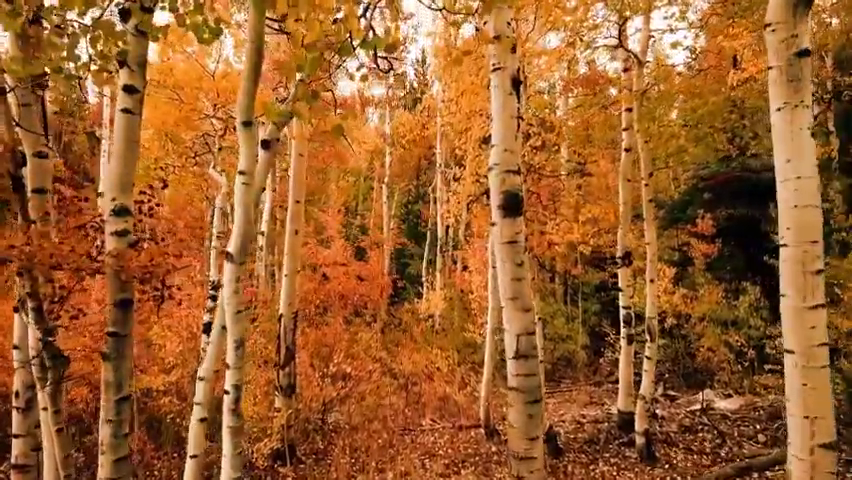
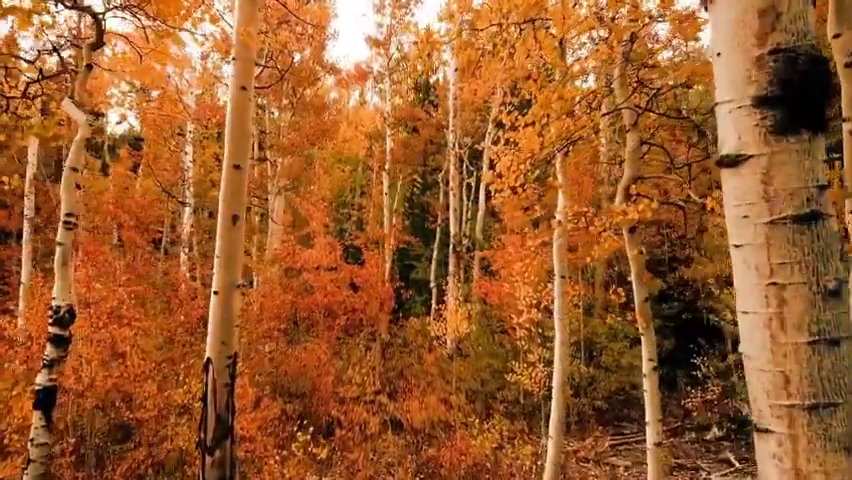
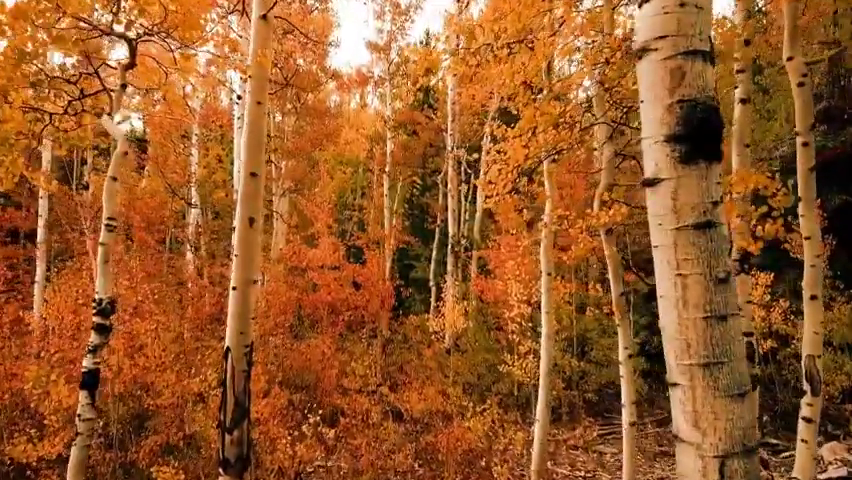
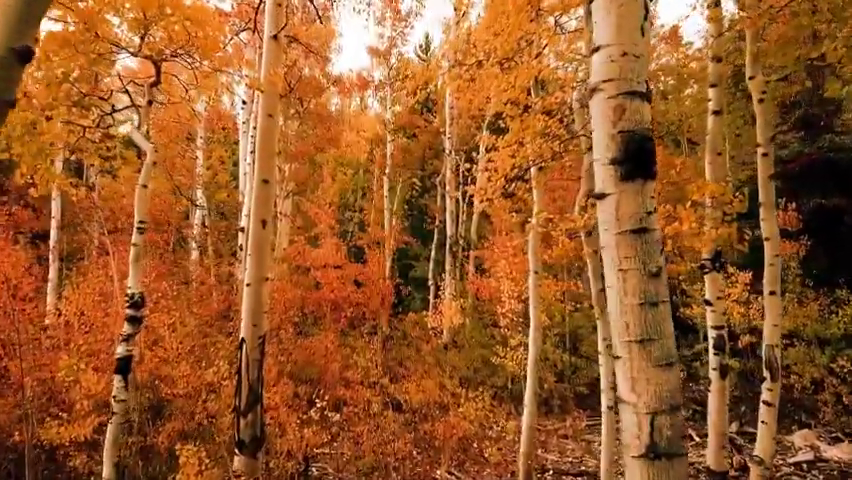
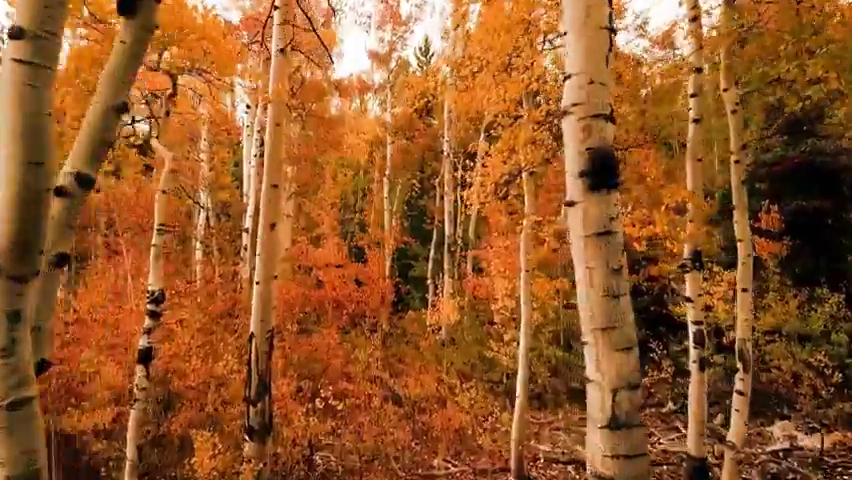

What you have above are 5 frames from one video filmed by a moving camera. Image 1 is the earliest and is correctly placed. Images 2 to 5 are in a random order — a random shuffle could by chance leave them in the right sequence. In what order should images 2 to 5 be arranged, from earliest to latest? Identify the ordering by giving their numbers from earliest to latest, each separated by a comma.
5, 4, 3, 2
